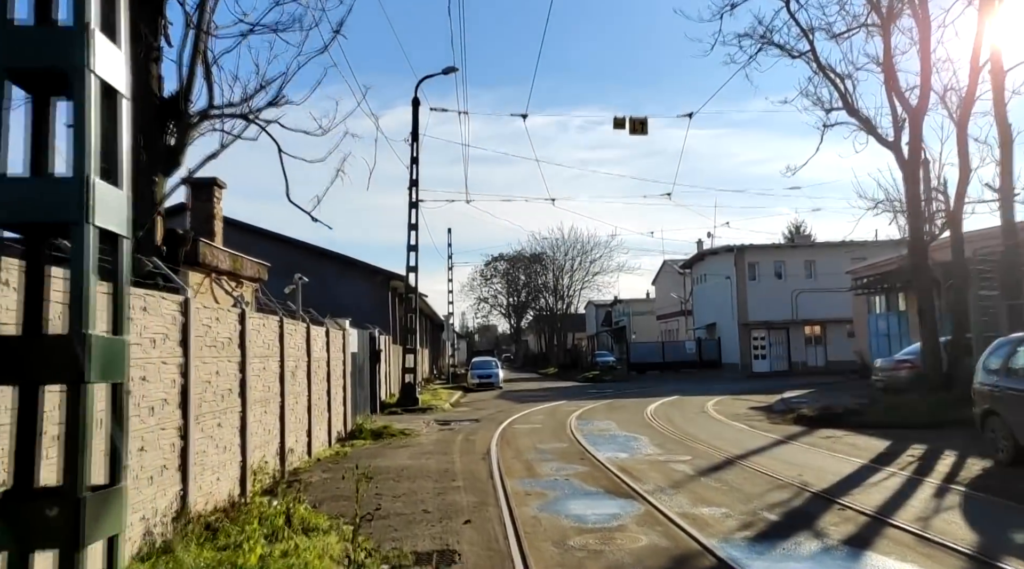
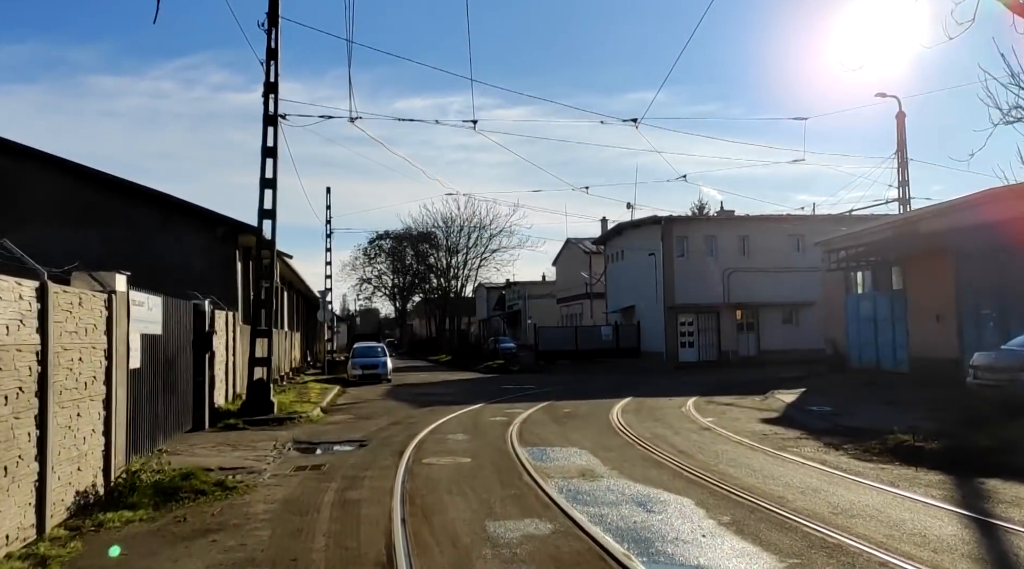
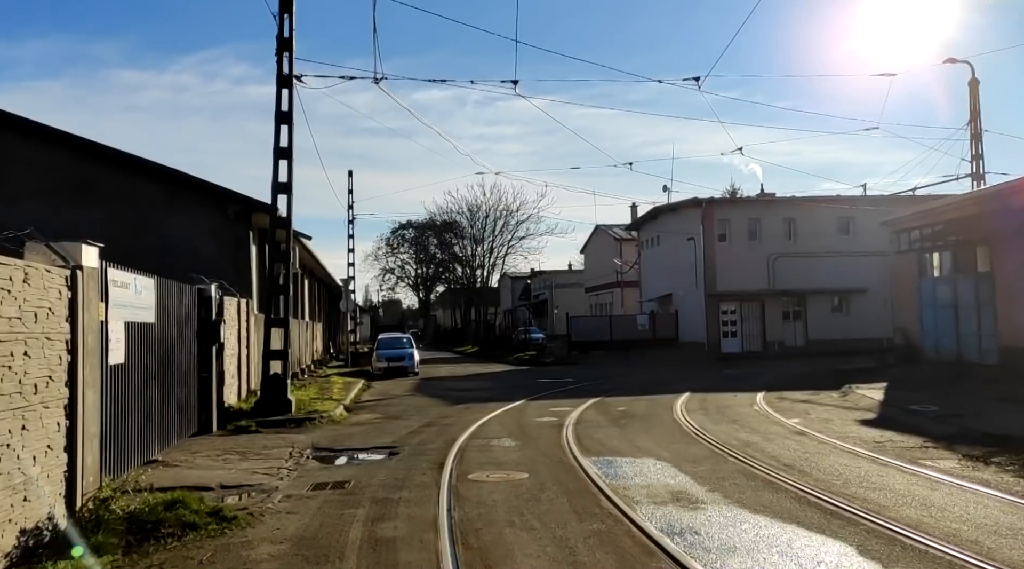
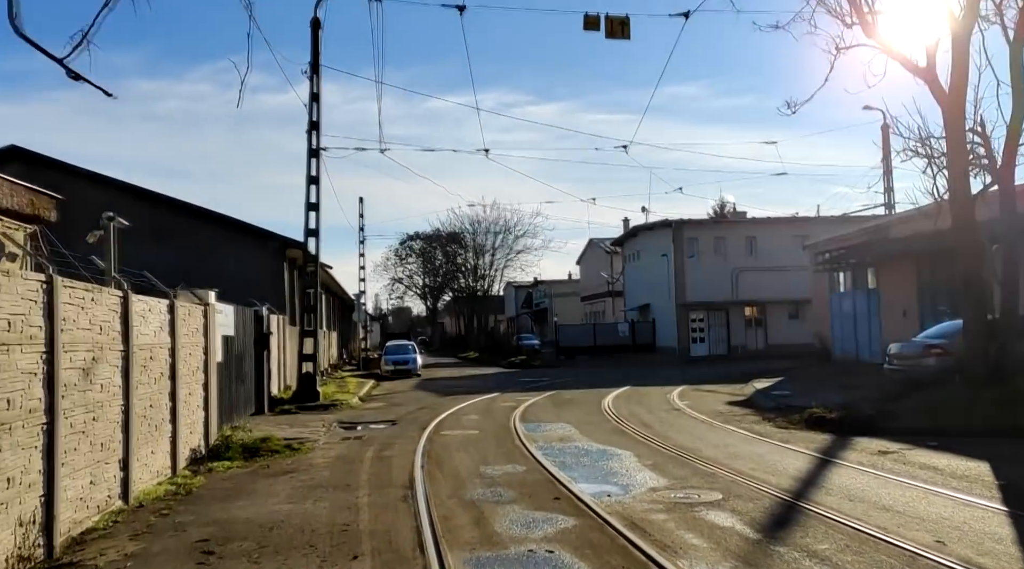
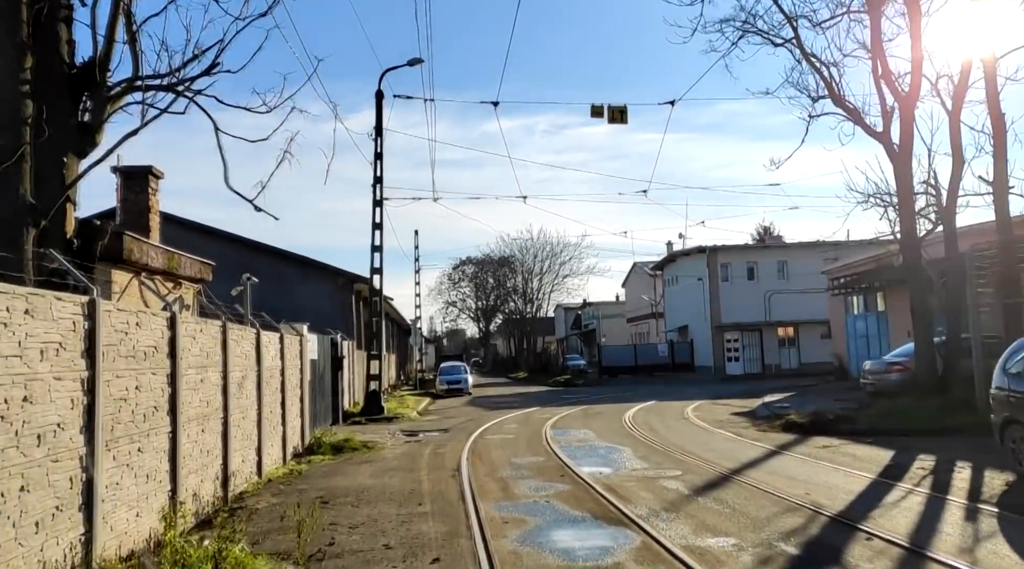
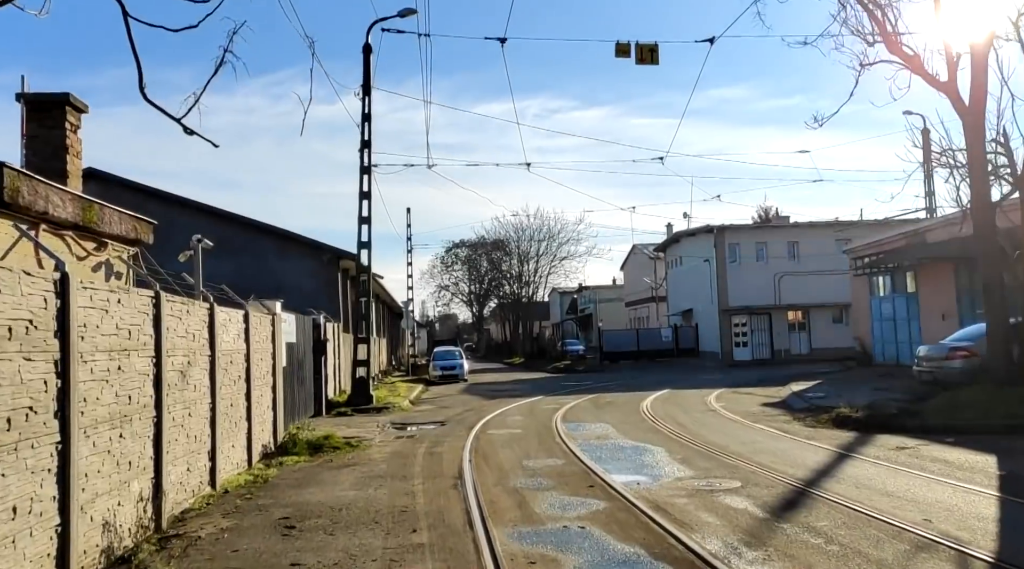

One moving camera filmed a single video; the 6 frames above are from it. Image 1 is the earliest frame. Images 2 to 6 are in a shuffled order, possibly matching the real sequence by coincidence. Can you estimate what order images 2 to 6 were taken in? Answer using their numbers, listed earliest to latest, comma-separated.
5, 6, 4, 2, 3
